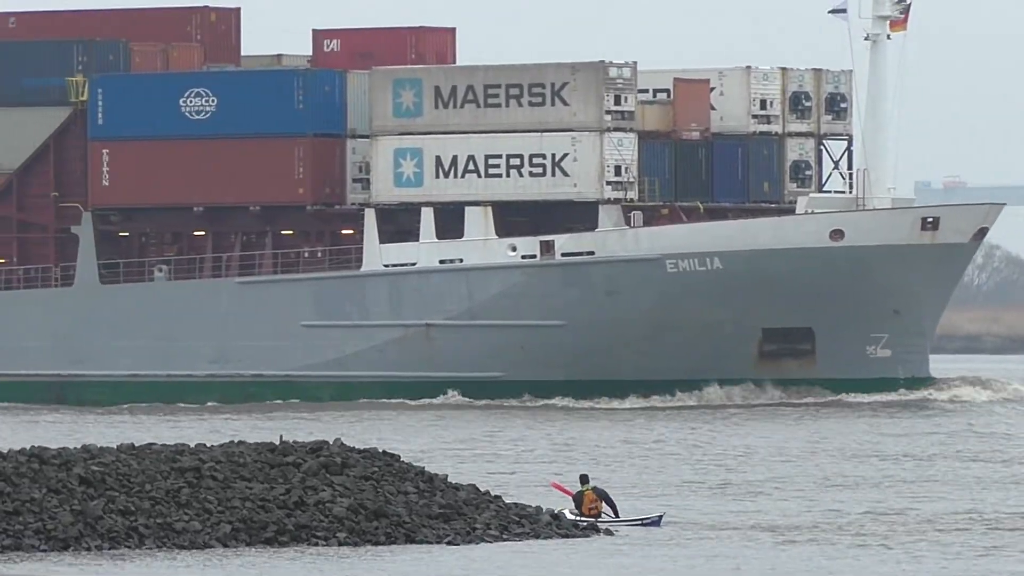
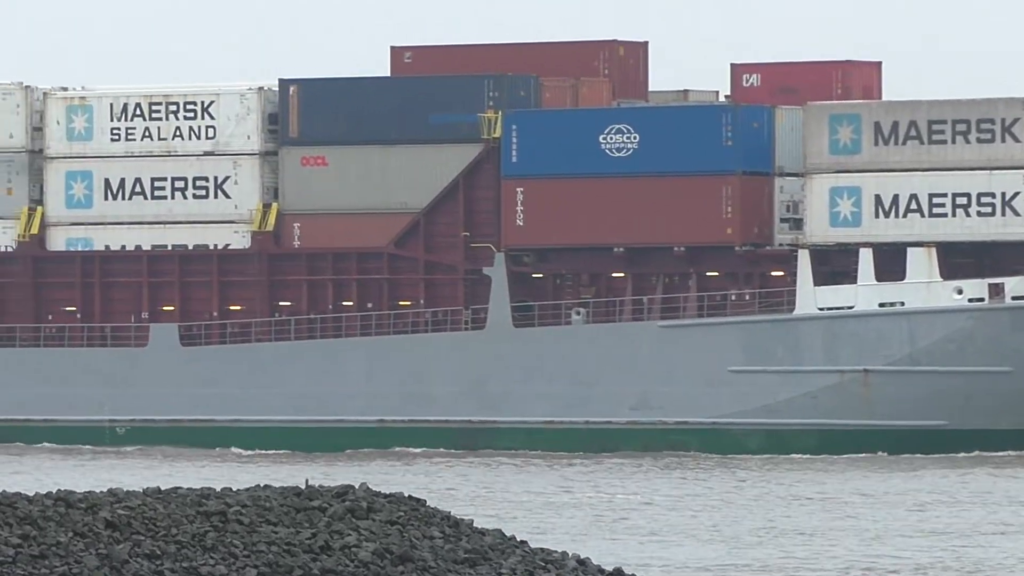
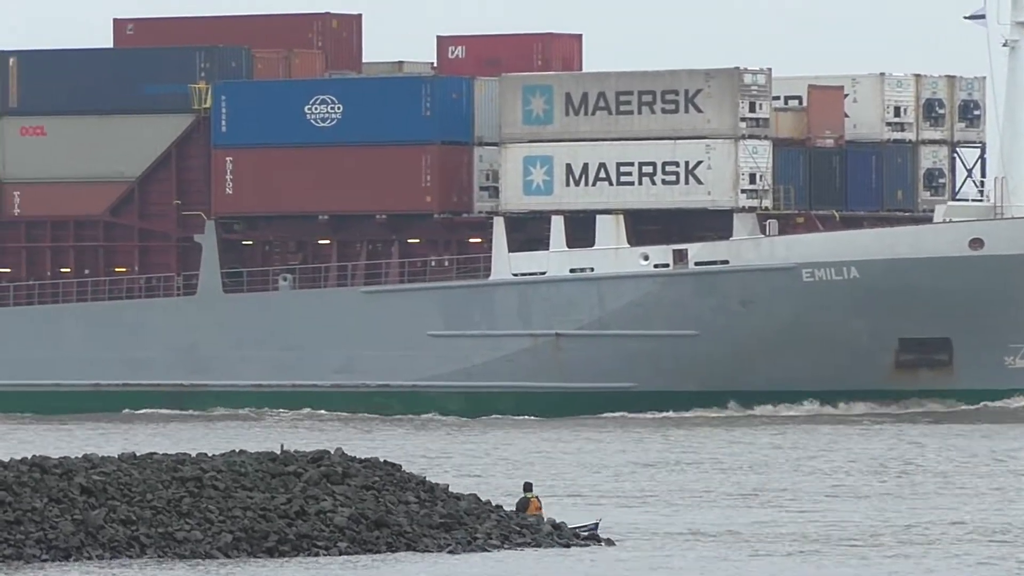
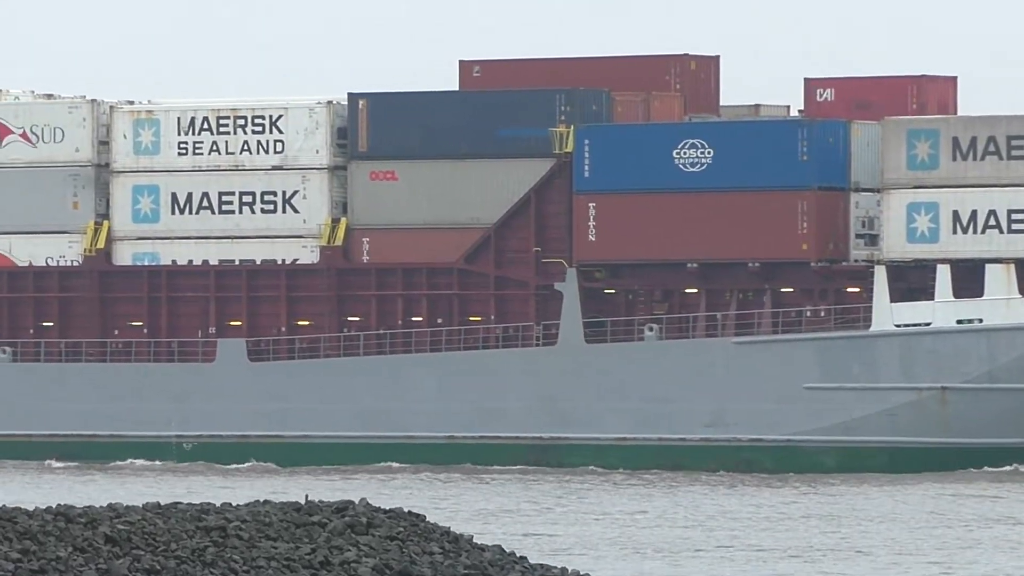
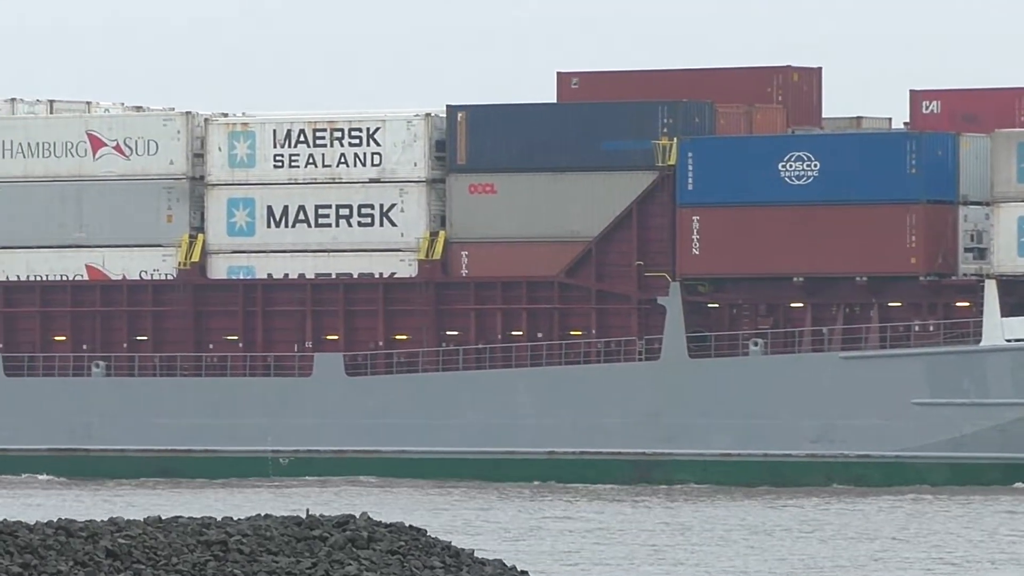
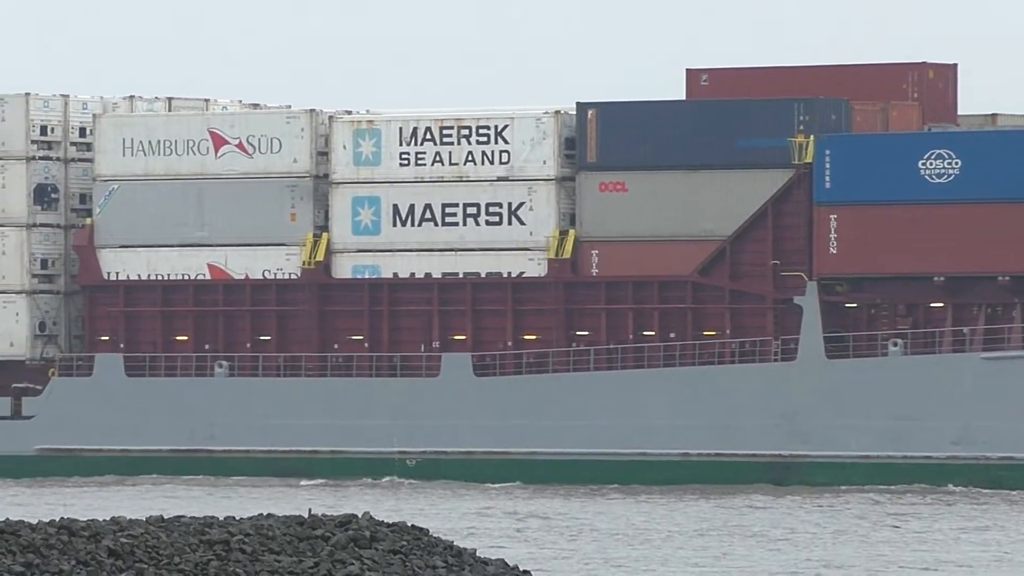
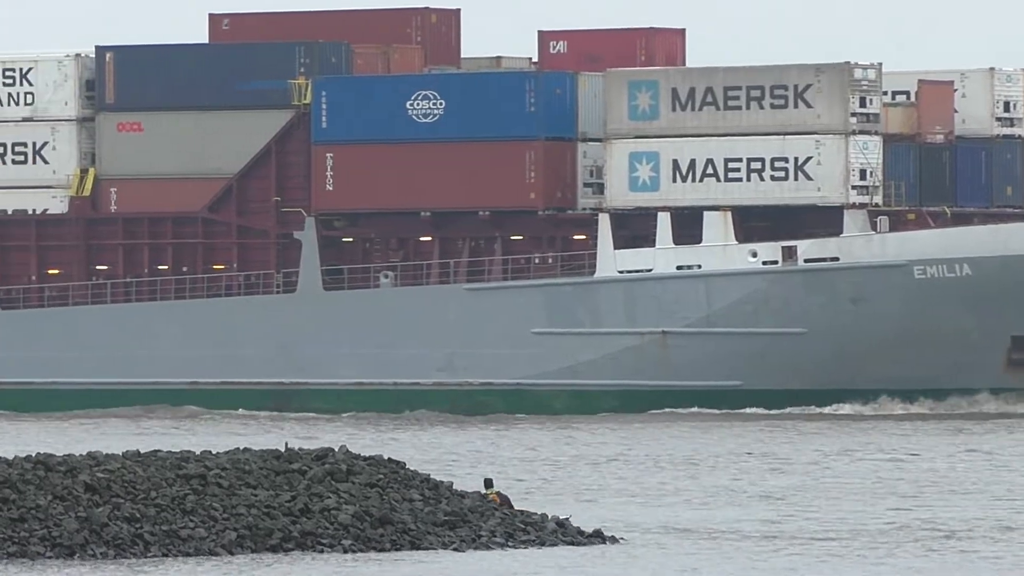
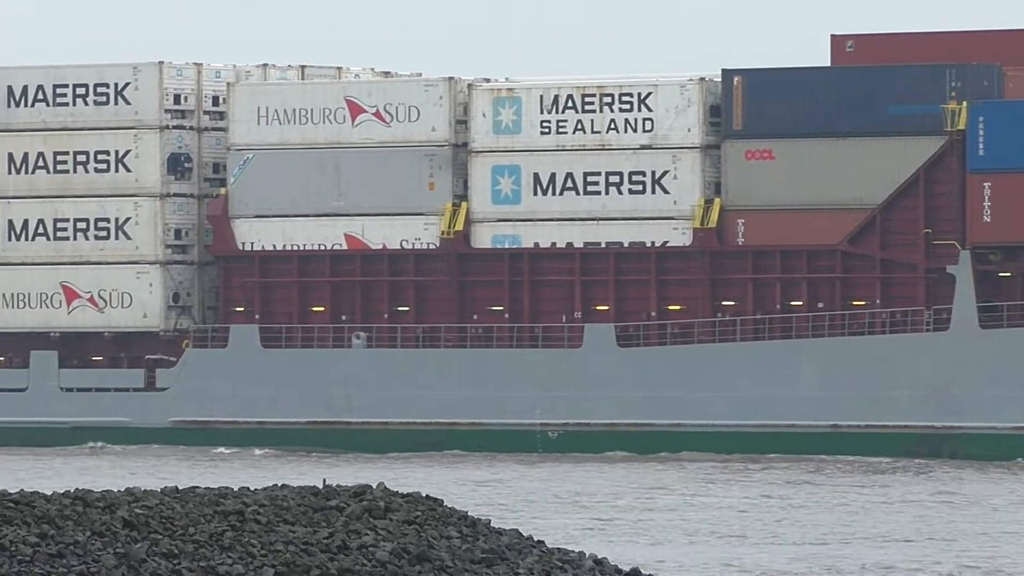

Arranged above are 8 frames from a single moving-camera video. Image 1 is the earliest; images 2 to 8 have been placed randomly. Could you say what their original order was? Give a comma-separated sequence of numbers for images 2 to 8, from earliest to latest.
3, 7, 2, 4, 5, 6, 8
